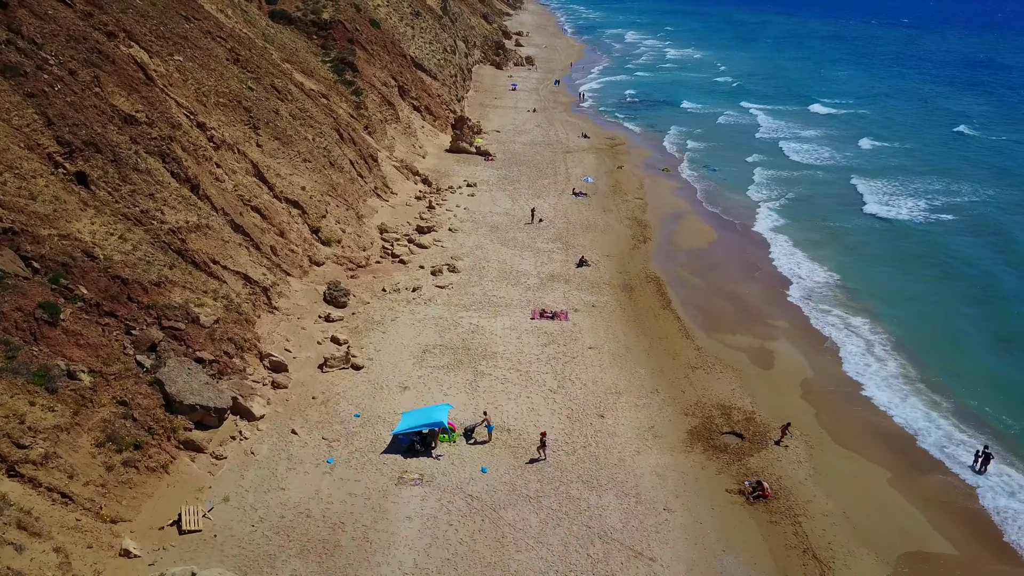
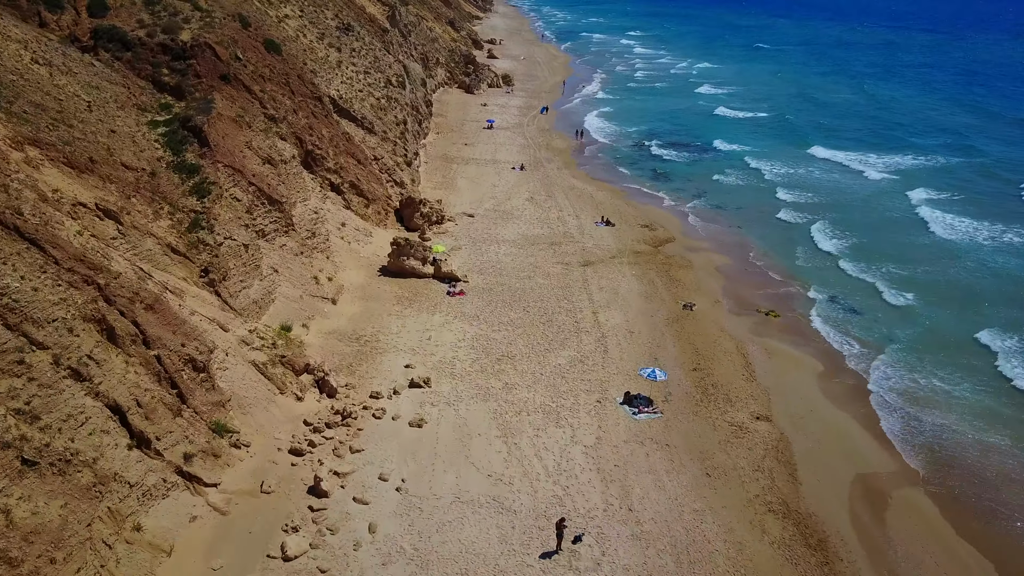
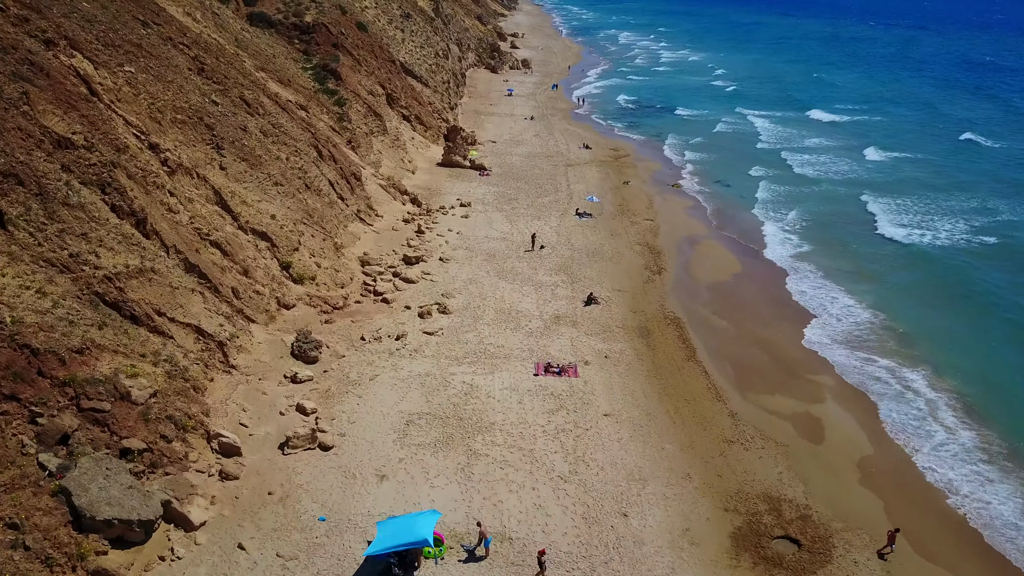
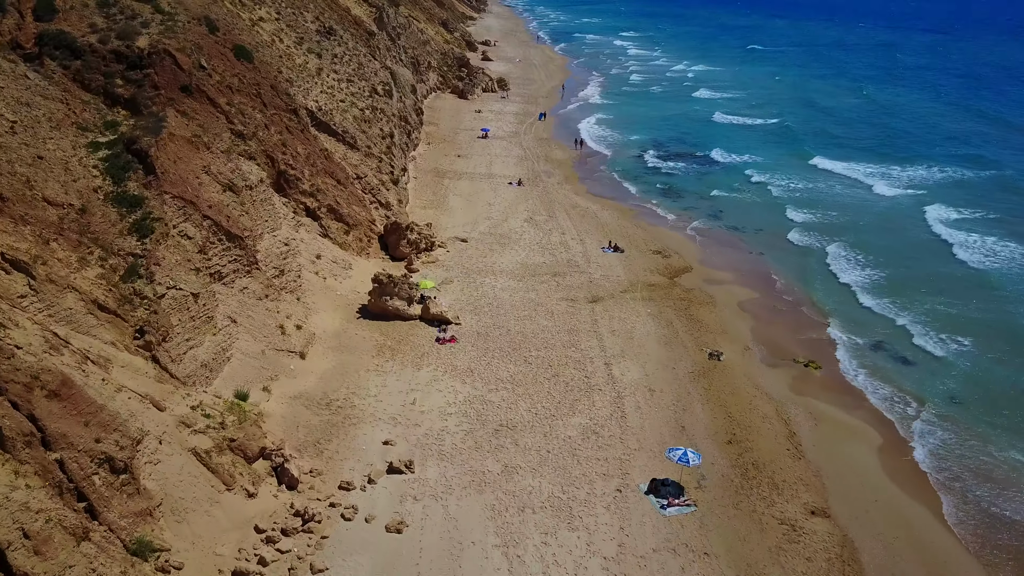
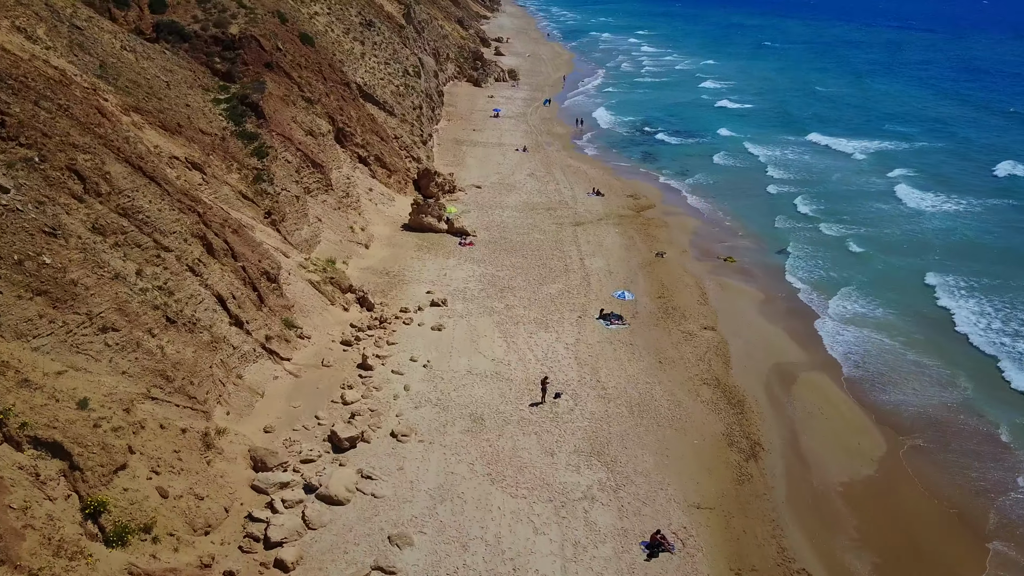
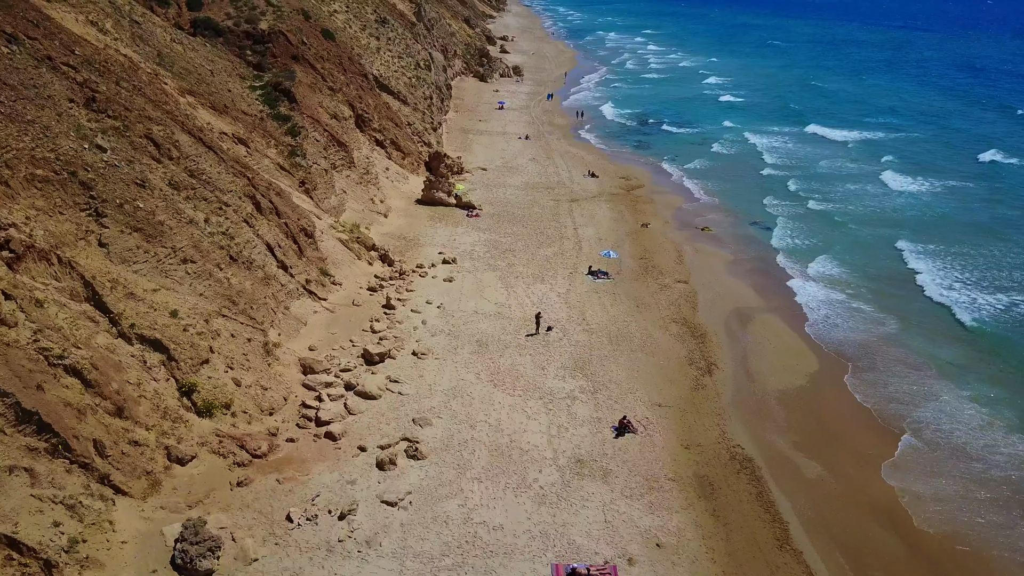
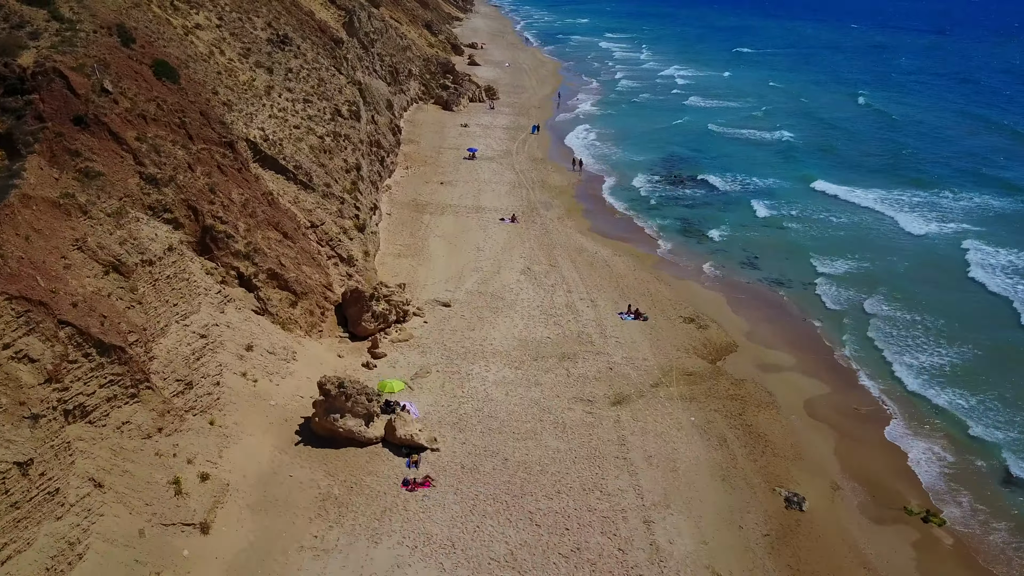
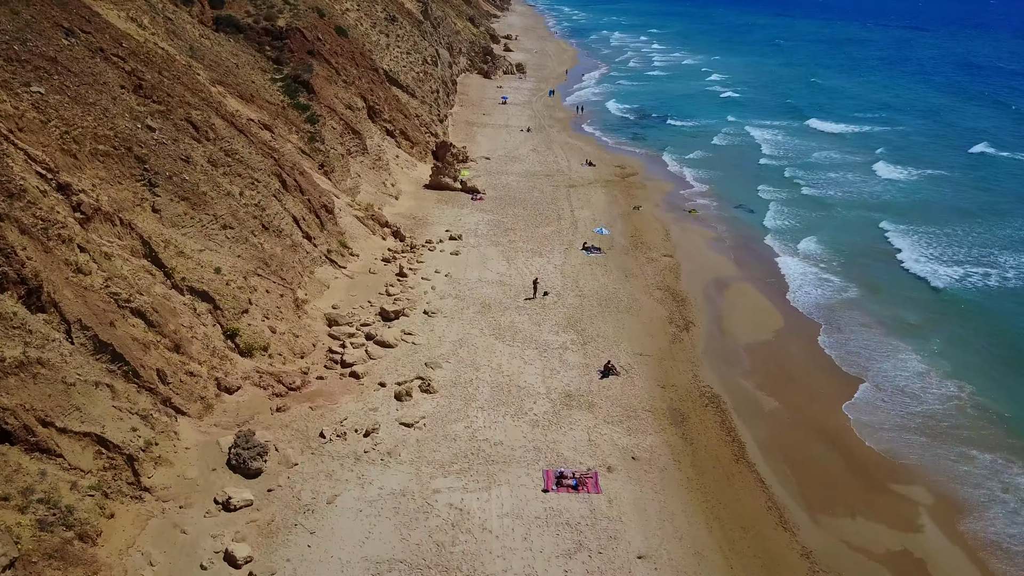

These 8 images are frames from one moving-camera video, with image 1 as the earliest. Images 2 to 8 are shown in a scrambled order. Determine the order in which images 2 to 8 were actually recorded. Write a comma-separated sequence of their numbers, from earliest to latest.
3, 8, 6, 5, 2, 4, 7
